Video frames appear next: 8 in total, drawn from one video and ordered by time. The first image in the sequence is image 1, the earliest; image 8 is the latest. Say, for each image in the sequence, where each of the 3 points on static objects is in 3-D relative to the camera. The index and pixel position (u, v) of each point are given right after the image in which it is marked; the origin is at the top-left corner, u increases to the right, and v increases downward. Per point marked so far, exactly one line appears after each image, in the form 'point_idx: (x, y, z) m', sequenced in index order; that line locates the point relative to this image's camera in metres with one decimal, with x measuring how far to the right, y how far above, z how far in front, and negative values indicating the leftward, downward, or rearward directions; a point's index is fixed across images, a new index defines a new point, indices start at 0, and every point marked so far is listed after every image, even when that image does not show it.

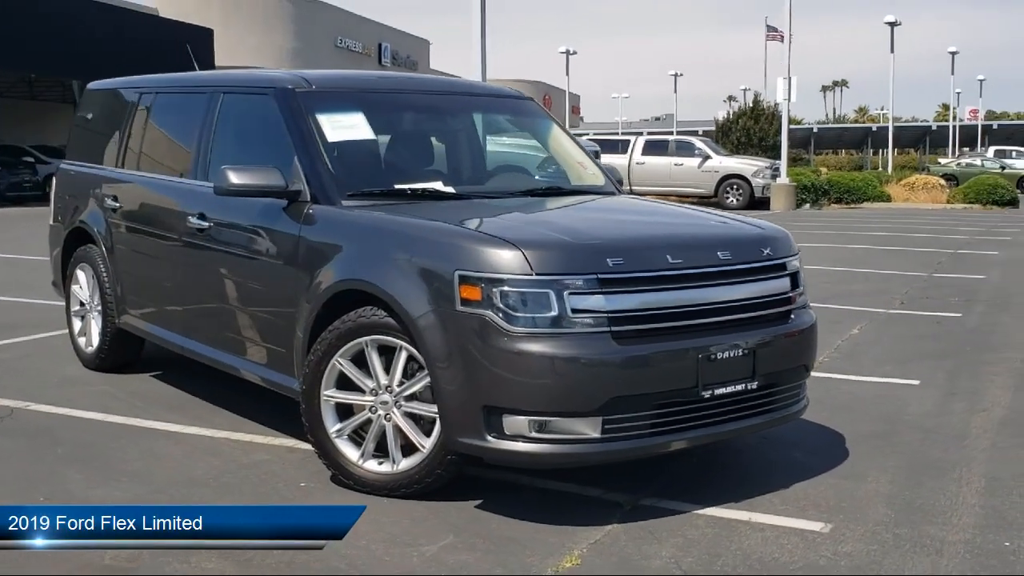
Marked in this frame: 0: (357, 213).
0: (-0.6, +0.3, +4.7) m
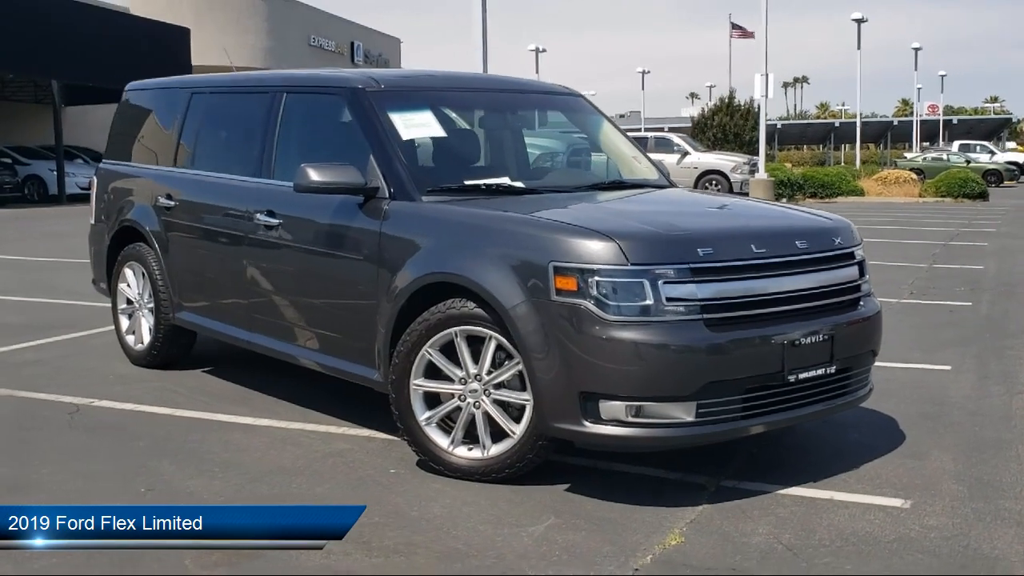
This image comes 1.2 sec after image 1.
0: (-0.3, +0.3, +4.9) m
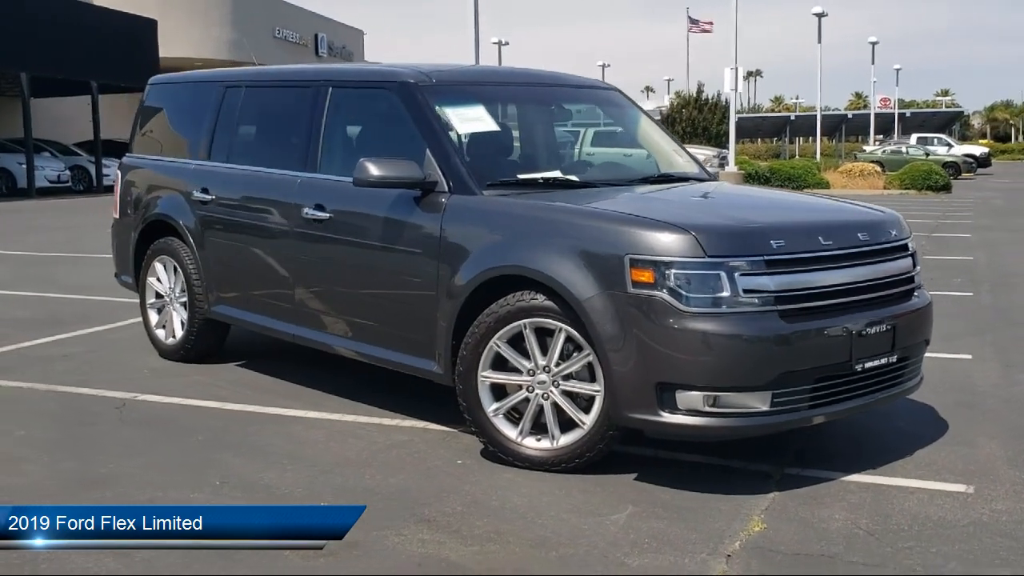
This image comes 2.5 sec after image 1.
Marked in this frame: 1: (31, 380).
0: (-0.1, +0.4, +4.9) m
1: (-2.7, -0.5, +6.5) m
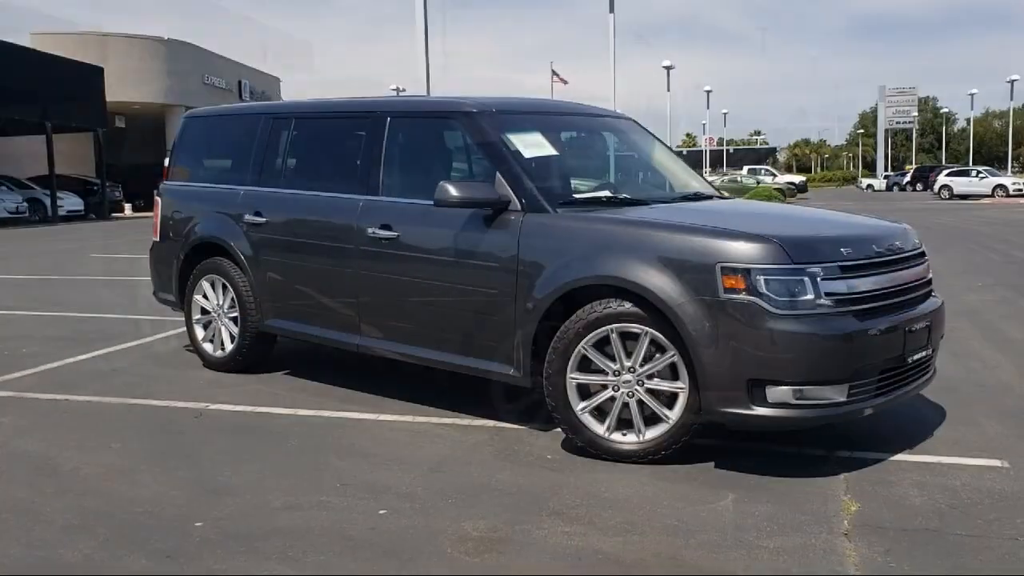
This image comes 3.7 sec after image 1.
0: (+0.3, +0.3, +5.3) m
1: (-2.4, -0.6, +6.7) m
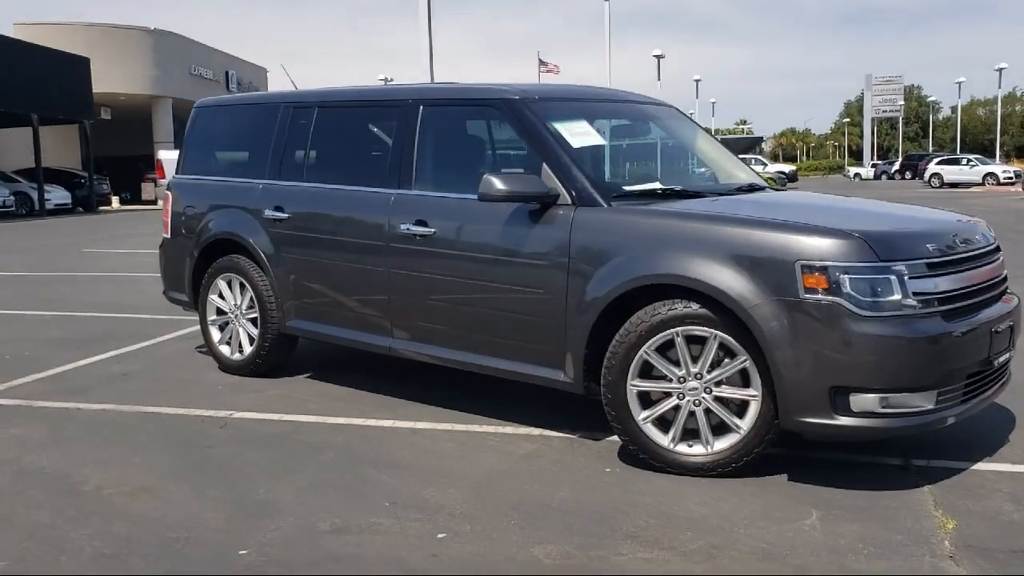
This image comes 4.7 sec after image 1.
0: (+0.5, +0.3, +4.9) m
1: (-2.2, -0.6, +6.4) m
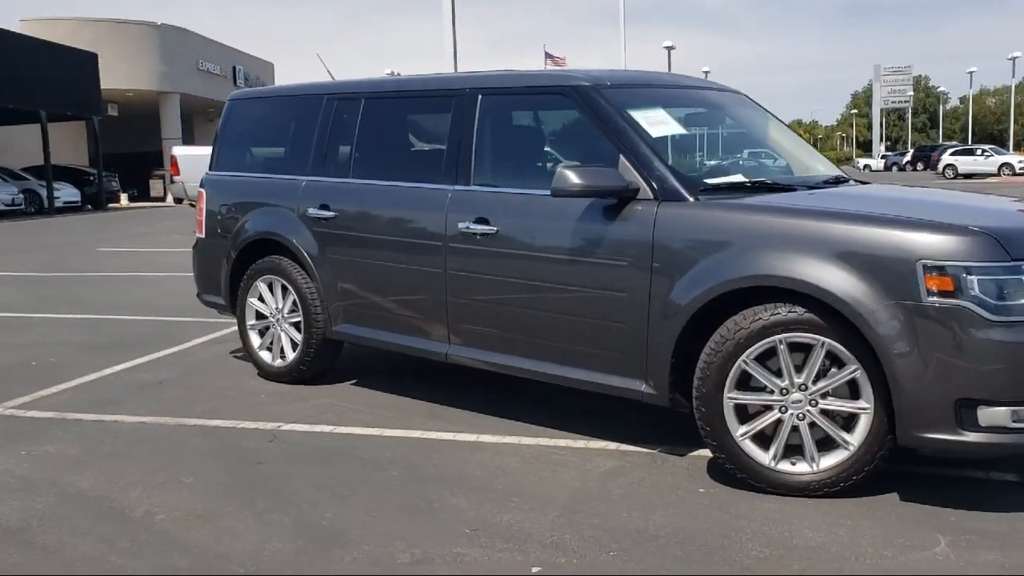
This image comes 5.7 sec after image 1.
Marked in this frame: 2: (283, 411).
0: (+0.8, +0.3, +4.5) m
1: (-1.9, -0.6, +6.0) m
2: (-1.2, -0.6, +6.0) m
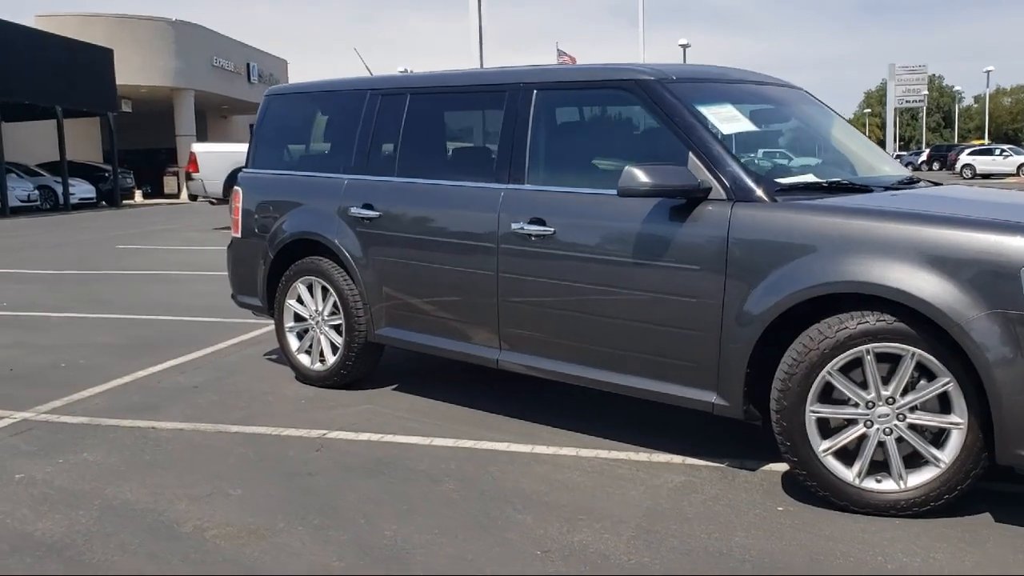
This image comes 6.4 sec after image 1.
0: (+1.1, +0.3, +4.3) m
1: (-1.6, -0.7, +5.8) m
2: (-0.9, -0.6, +5.7) m
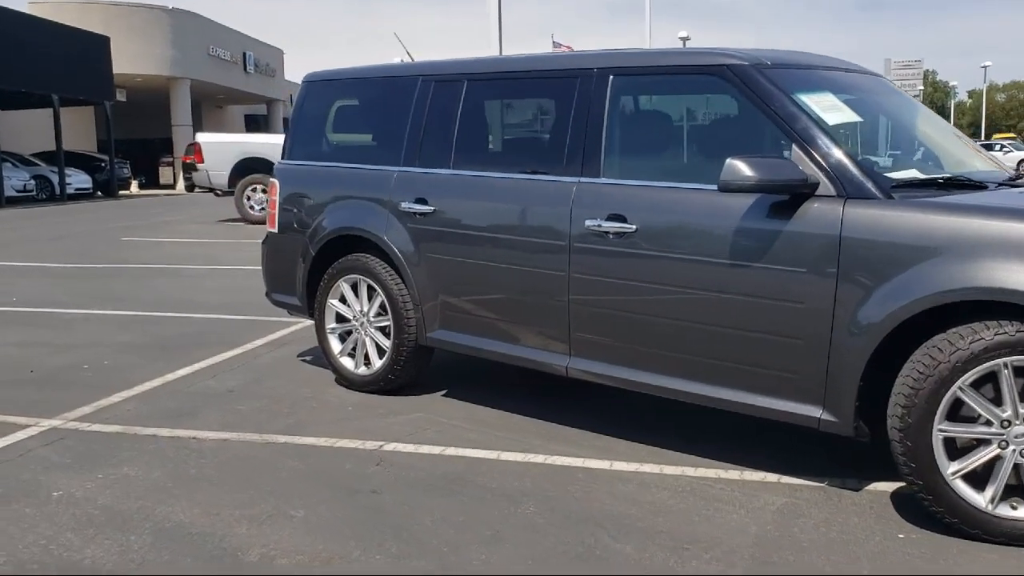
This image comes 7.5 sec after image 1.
0: (+1.4, +0.3, +3.9) m
1: (-1.3, -0.6, +5.4) m
2: (-0.6, -0.6, +5.4) m
